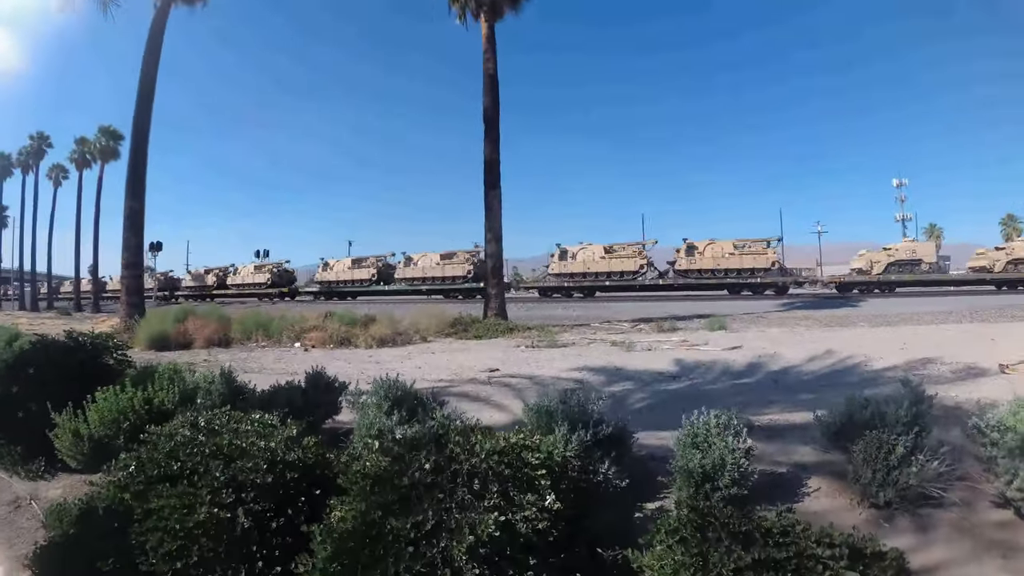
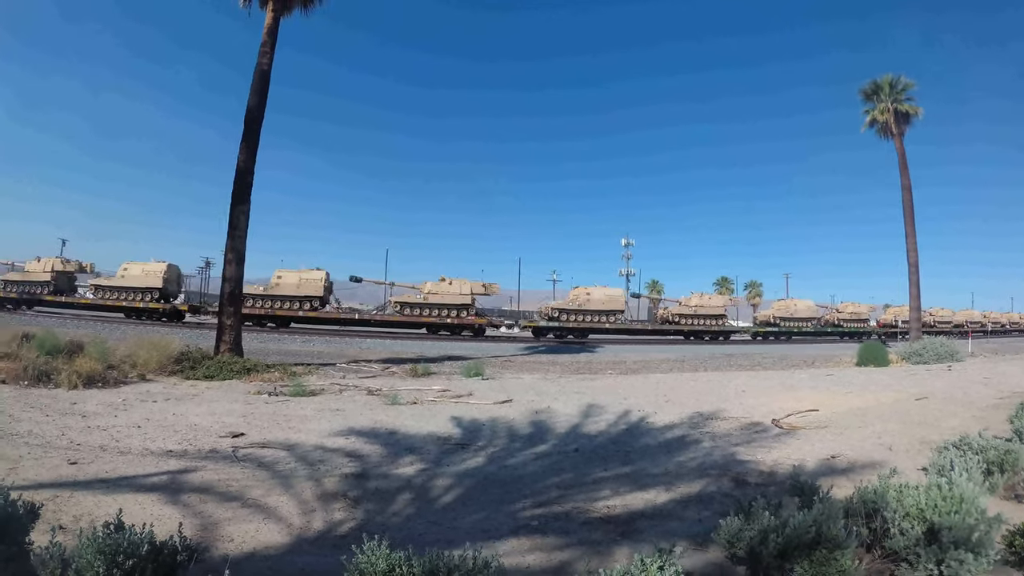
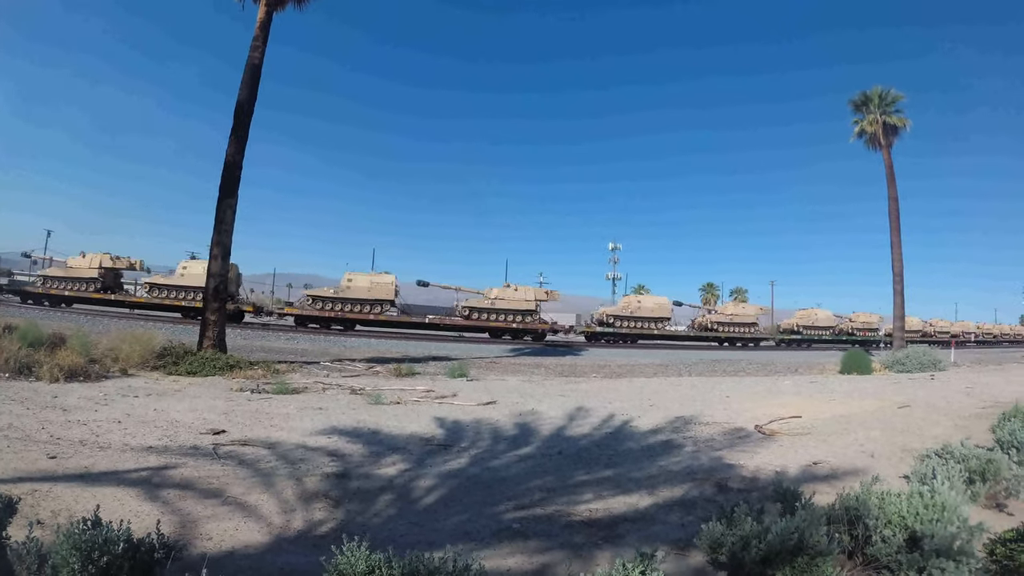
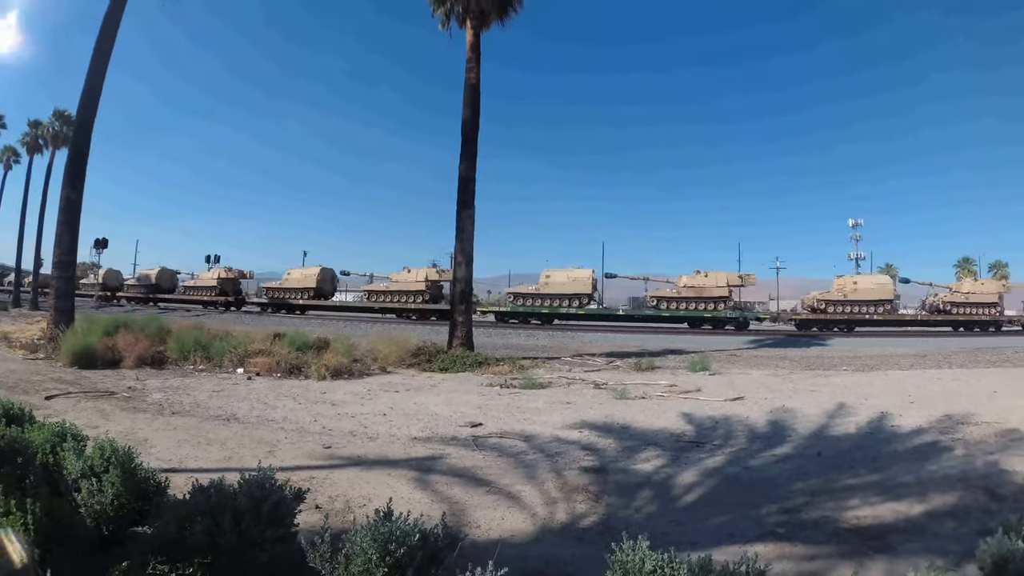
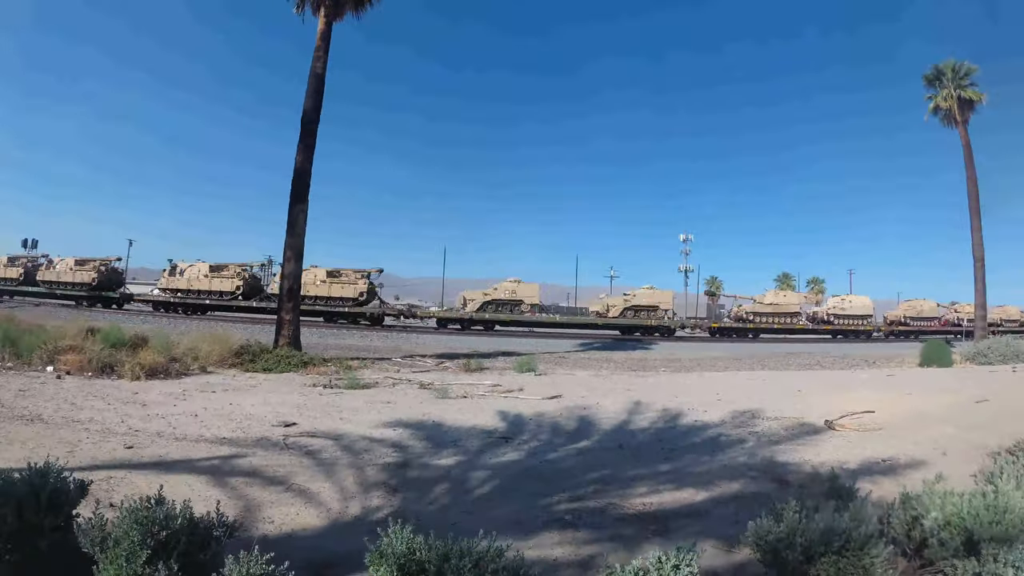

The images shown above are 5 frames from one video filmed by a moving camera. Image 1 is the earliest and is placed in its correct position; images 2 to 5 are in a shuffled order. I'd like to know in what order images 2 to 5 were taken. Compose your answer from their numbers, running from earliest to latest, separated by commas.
5, 3, 2, 4
